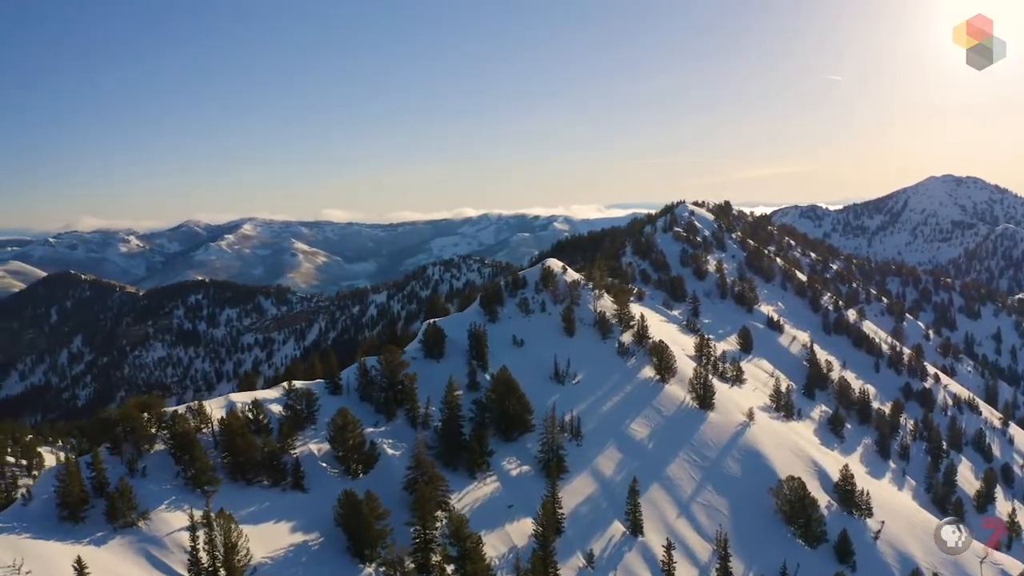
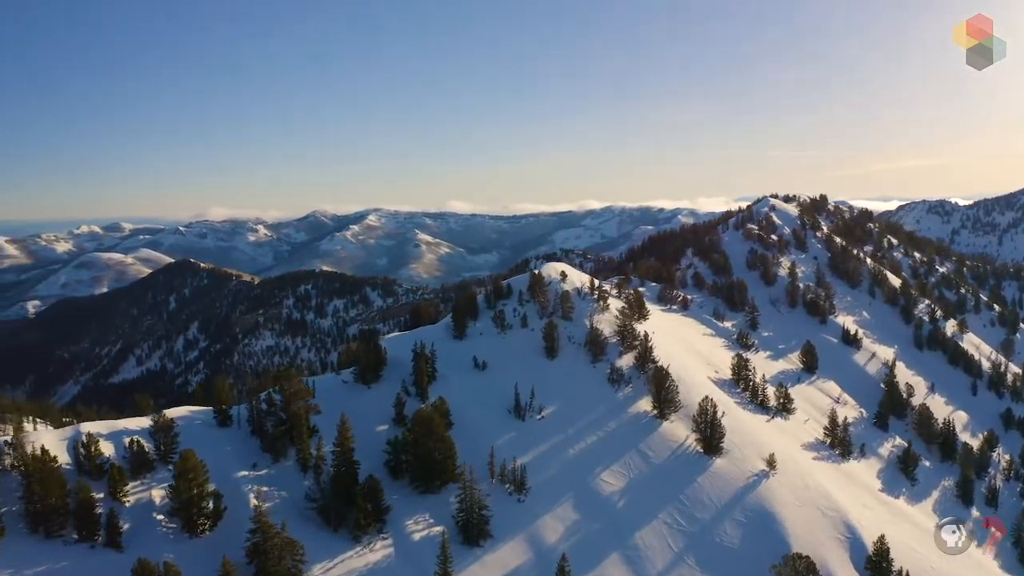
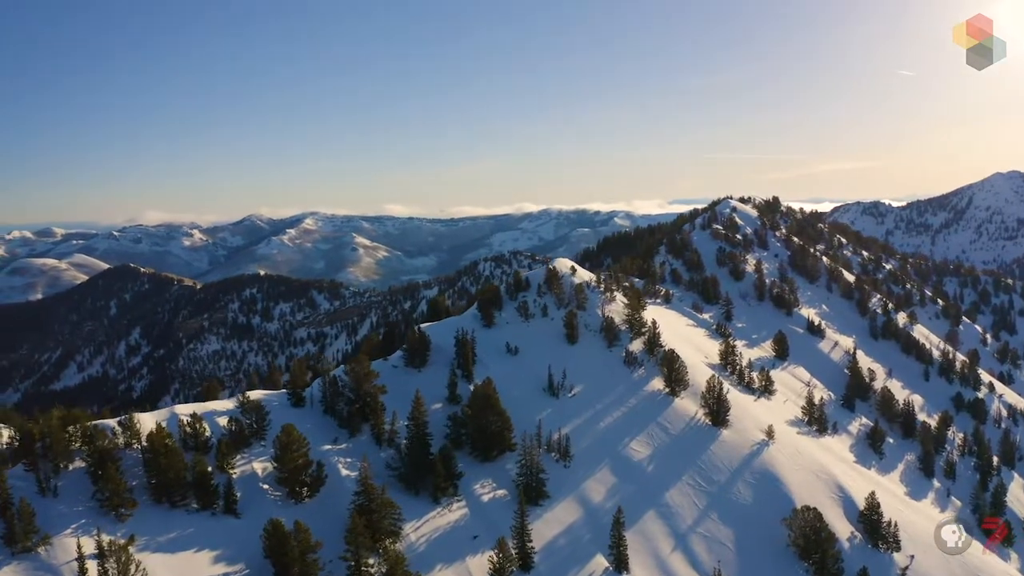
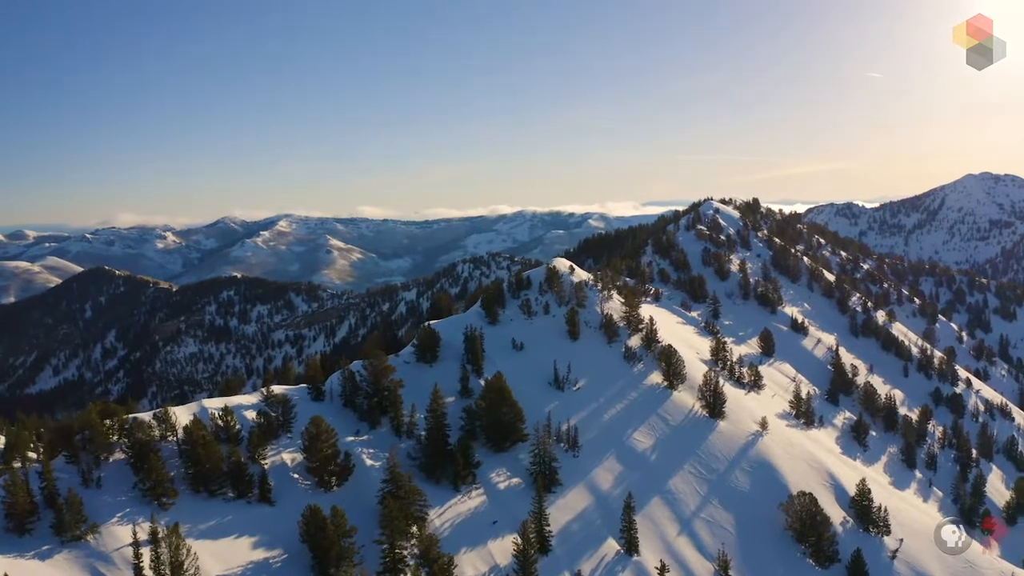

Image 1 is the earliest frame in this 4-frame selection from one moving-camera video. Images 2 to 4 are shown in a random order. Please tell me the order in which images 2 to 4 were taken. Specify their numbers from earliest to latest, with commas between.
4, 3, 2
